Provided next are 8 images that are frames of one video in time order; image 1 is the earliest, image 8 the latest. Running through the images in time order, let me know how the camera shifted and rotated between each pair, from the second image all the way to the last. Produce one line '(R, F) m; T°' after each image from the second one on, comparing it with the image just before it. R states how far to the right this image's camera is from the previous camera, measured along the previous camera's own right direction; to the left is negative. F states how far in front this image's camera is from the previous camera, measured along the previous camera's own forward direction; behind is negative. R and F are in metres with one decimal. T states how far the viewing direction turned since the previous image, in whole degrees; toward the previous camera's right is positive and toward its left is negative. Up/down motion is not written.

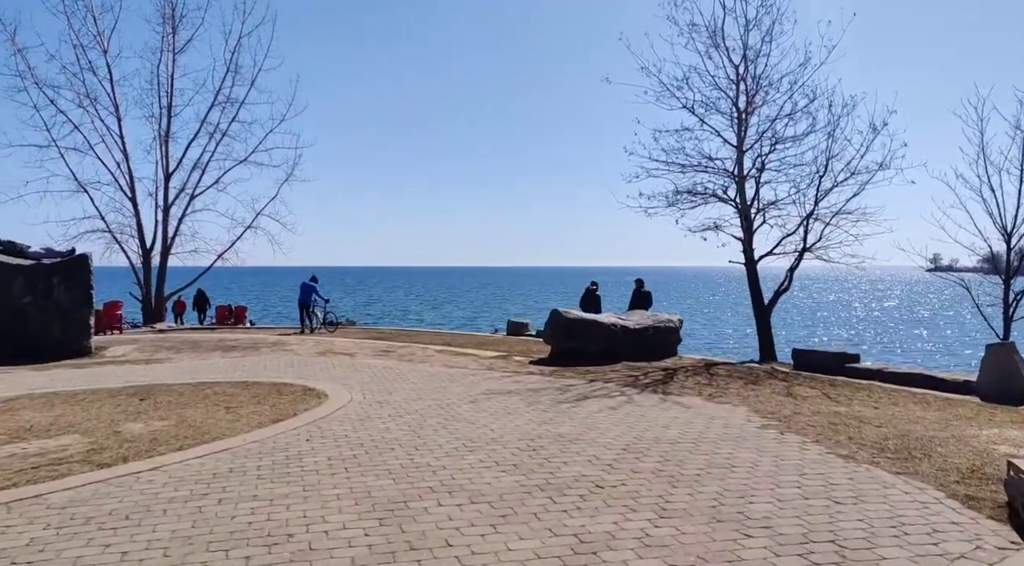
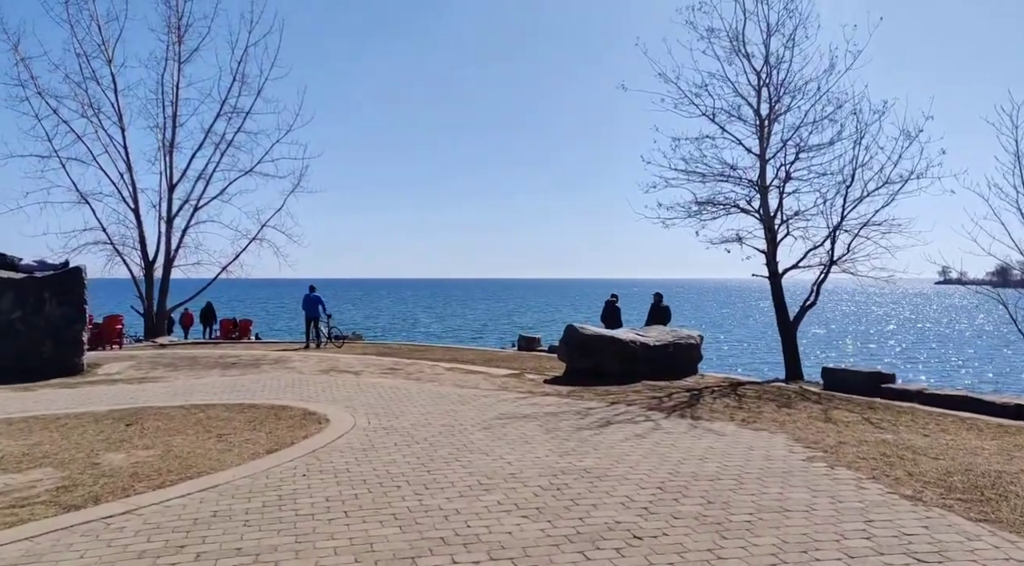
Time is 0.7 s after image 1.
(-0.1, +0.7) m; -1°
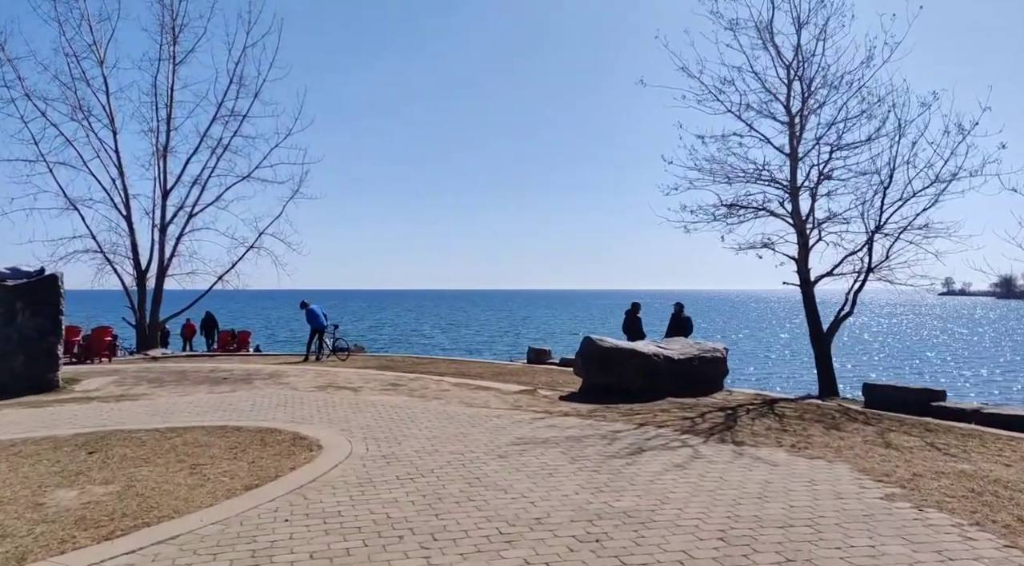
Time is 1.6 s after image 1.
(-0.2, +1.1) m; 0°
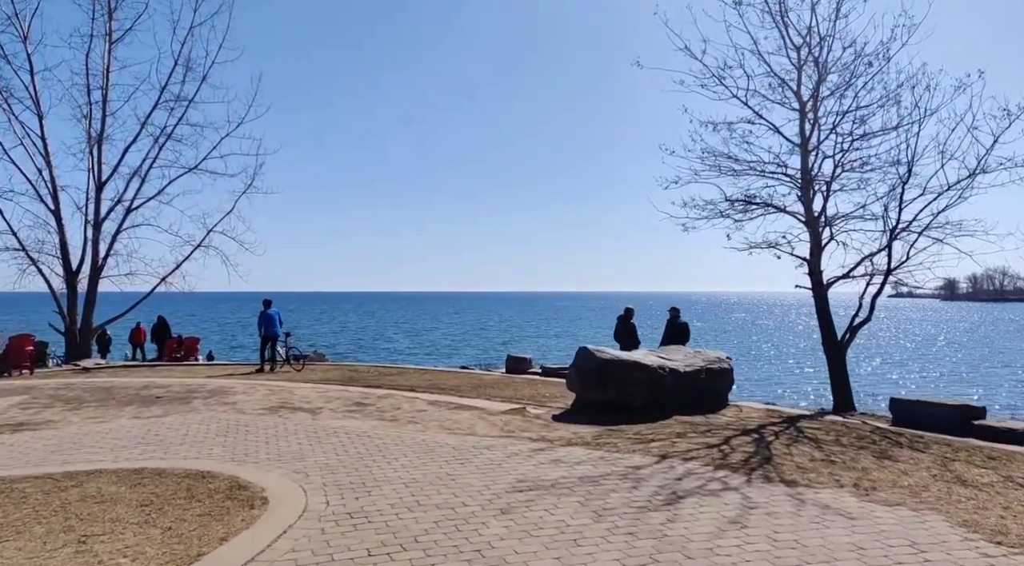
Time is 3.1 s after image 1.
(-0.4, +1.7) m; +3°
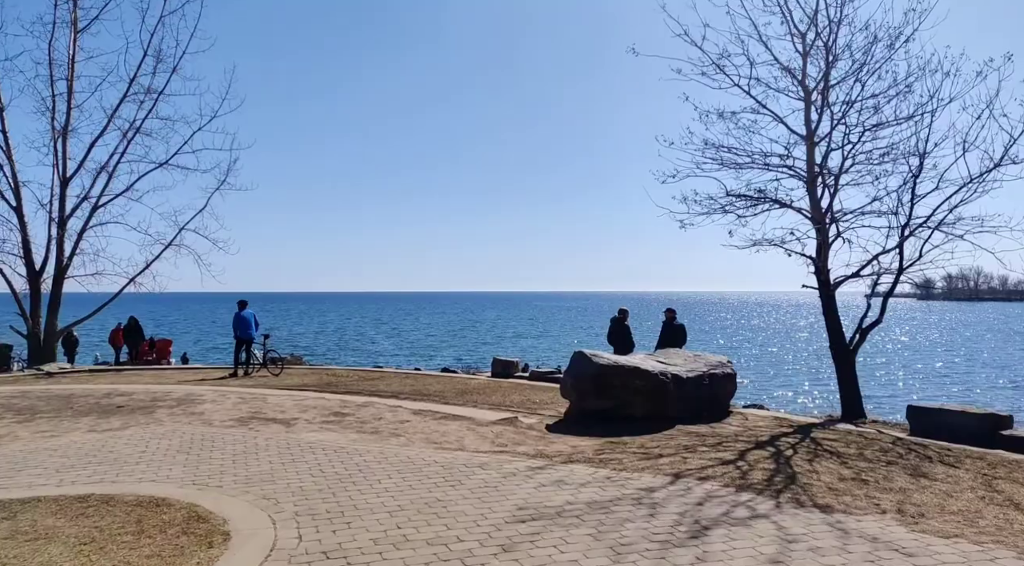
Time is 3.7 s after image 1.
(-0.2, +0.8) m; +2°
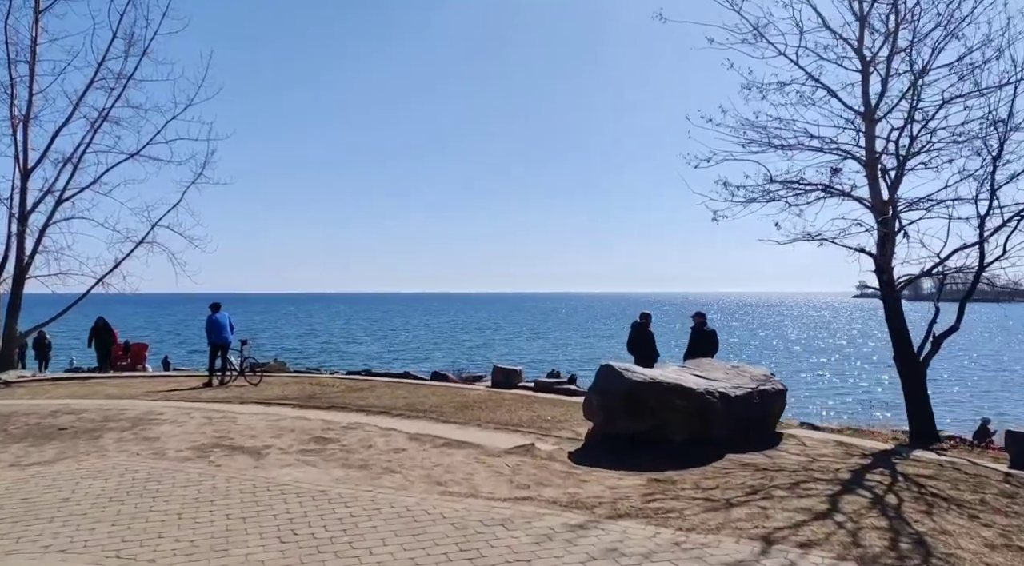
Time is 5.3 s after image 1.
(-0.3, +1.7) m; +1°
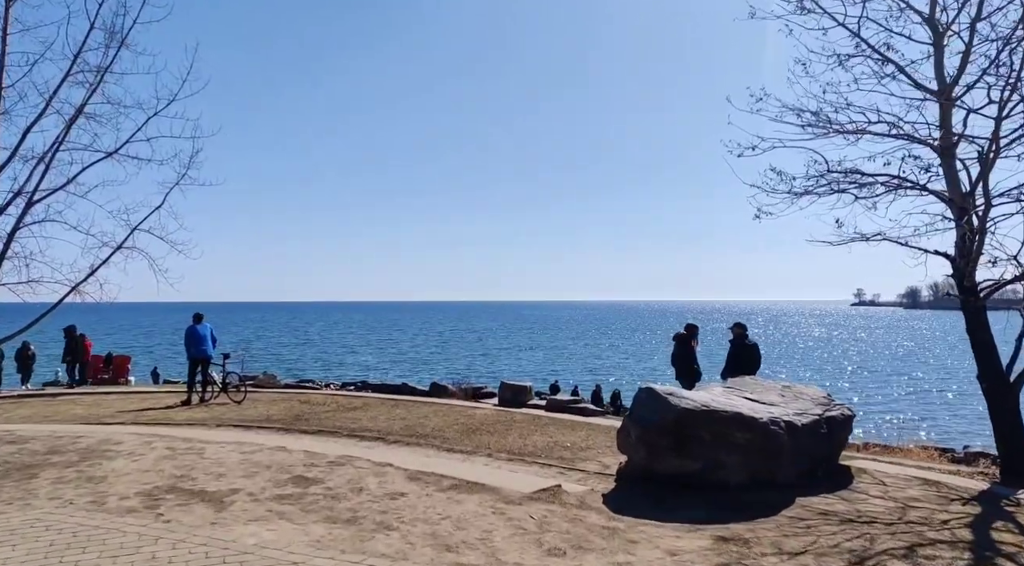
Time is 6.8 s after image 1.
(-0.2, +1.5) m; 0°
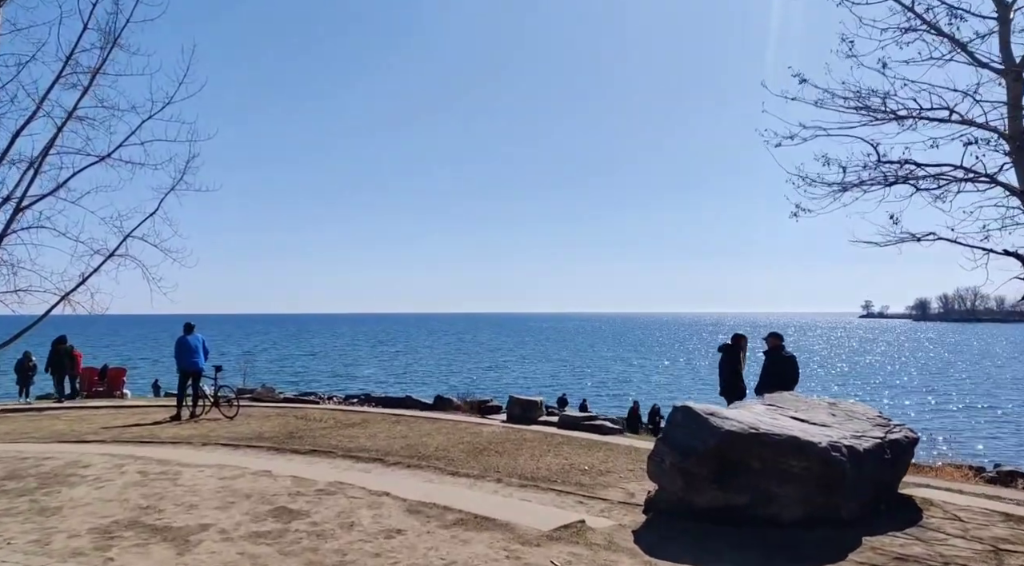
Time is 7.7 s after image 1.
(-0.1, +1.0) m; 0°
